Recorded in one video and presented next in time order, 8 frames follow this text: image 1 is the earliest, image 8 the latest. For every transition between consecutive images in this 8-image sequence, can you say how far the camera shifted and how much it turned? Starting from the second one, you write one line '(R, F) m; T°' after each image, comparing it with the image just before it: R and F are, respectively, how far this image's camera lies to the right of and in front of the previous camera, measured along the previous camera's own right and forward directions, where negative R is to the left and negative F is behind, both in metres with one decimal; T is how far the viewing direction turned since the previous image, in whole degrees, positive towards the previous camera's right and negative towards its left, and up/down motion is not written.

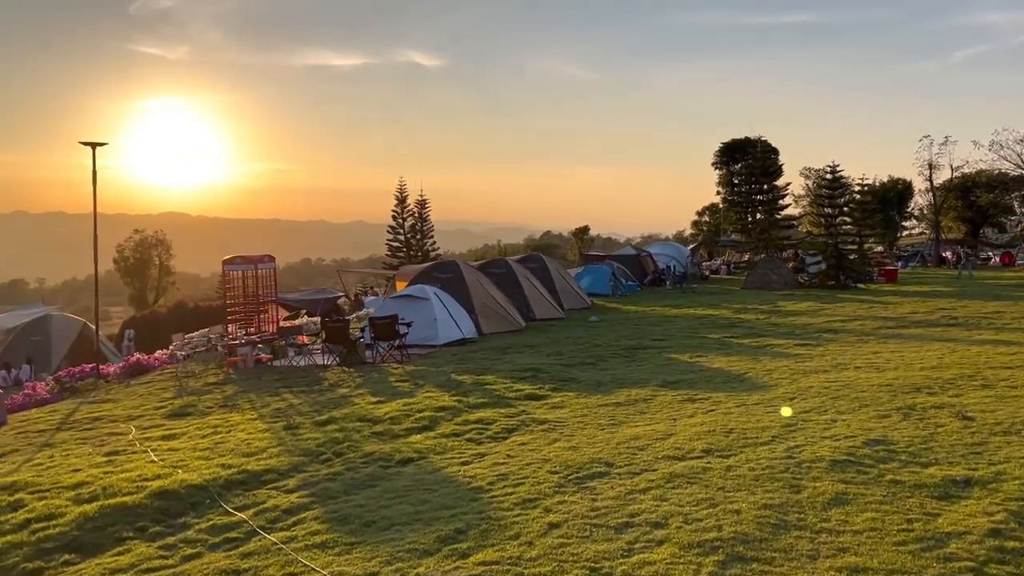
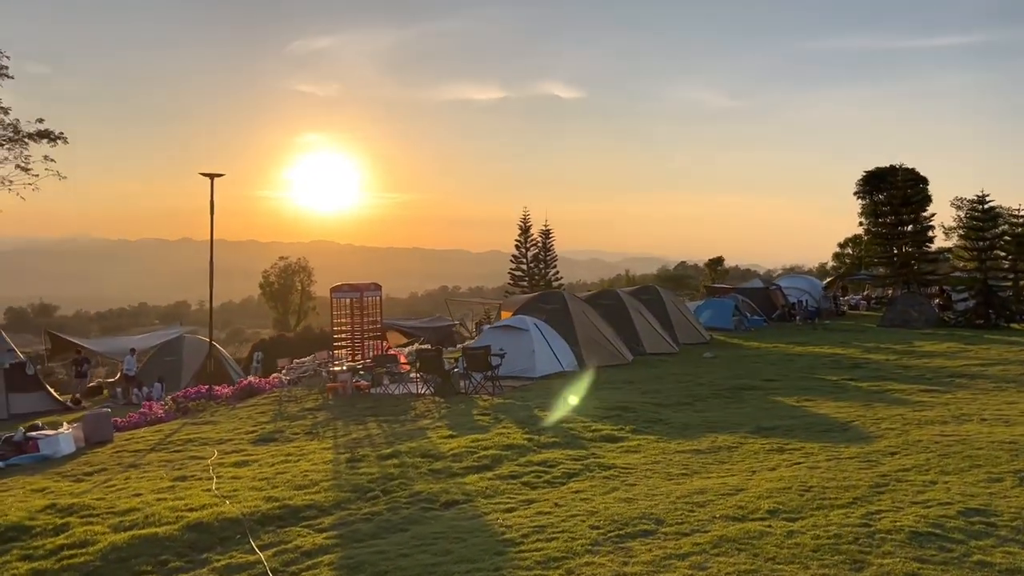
(+0.6, +0.4) m; -9°
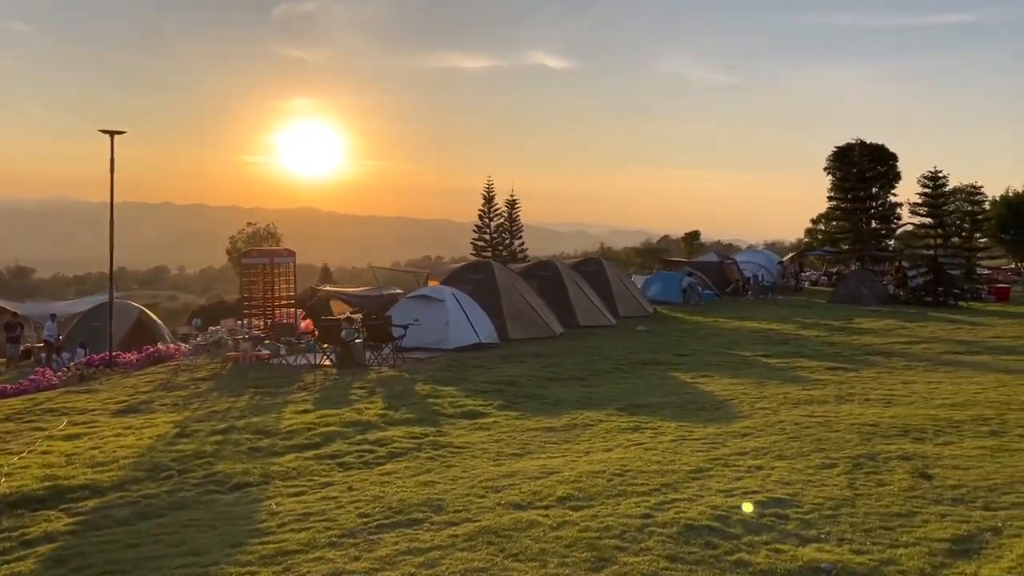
(+1.4, +0.5) m; +1°
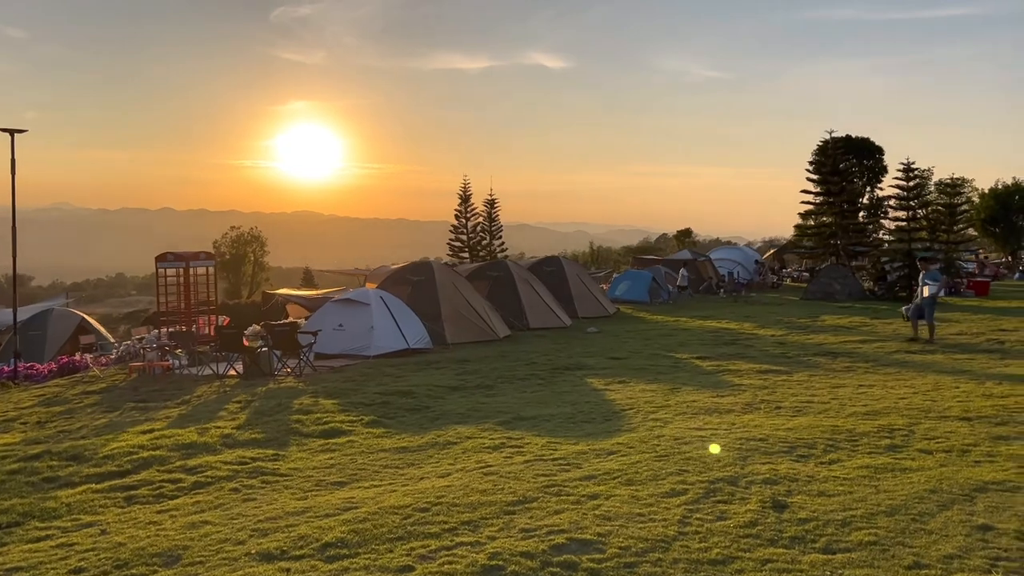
(+1.3, +0.9) m; 0°
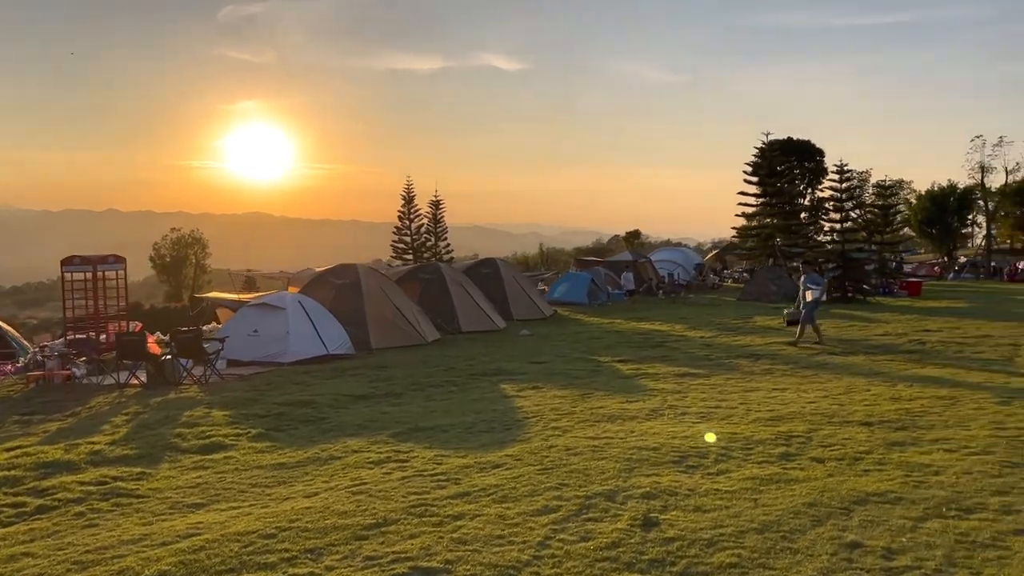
(+0.6, +0.3) m; +3°
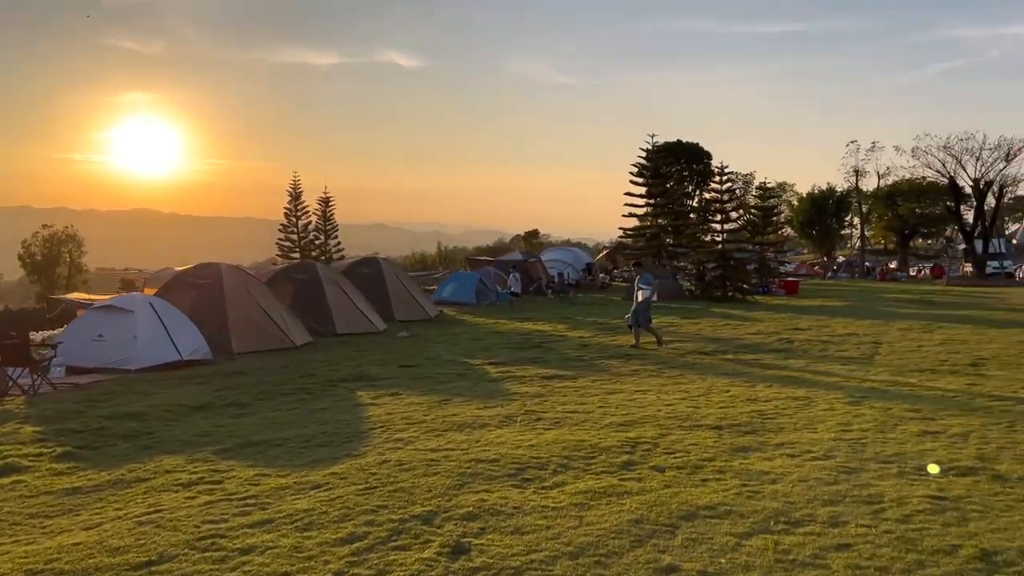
(+0.6, +0.5) m; +7°
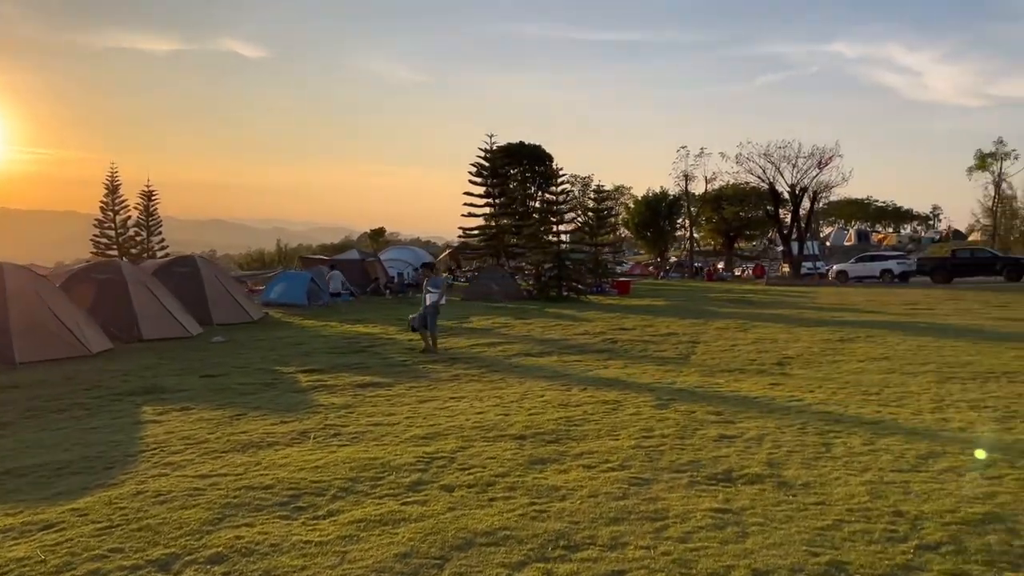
(+0.5, +0.4) m; +10°
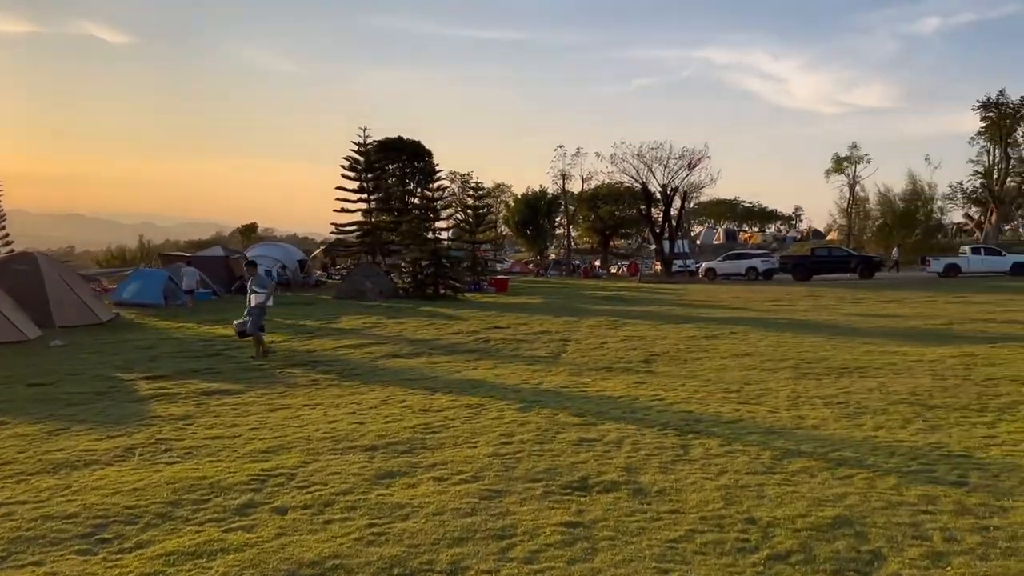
(+0.3, +0.4) m; +8°
